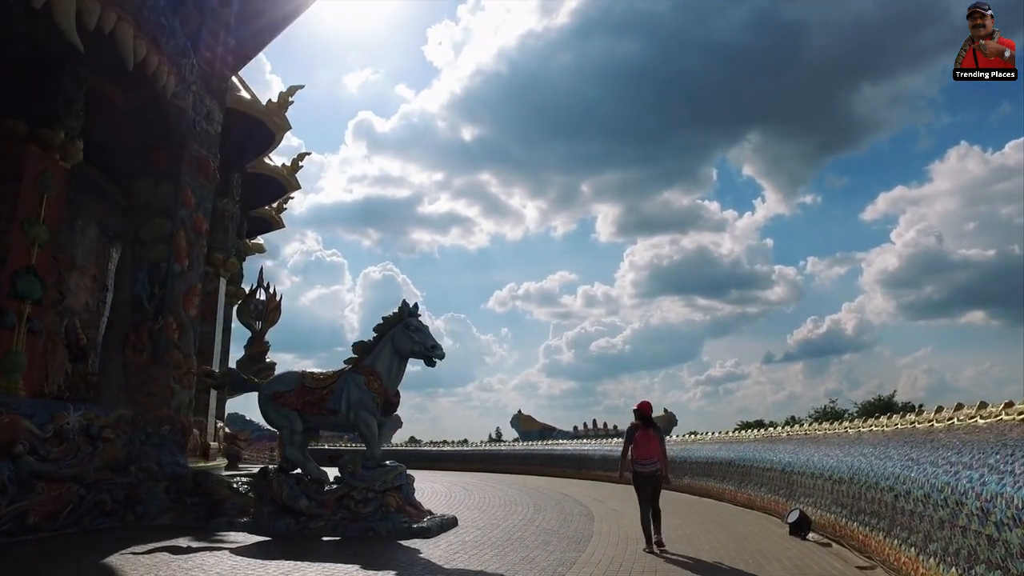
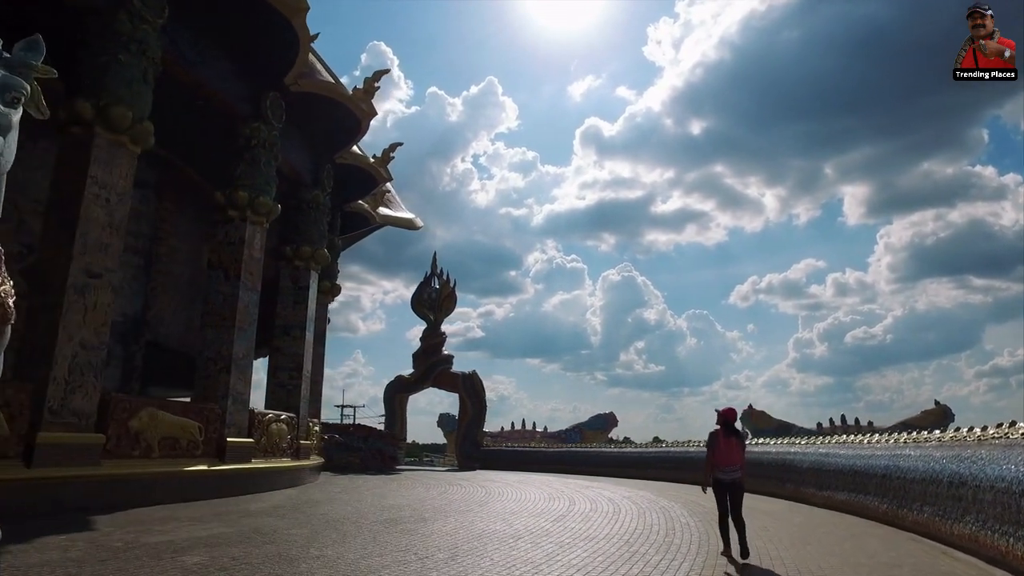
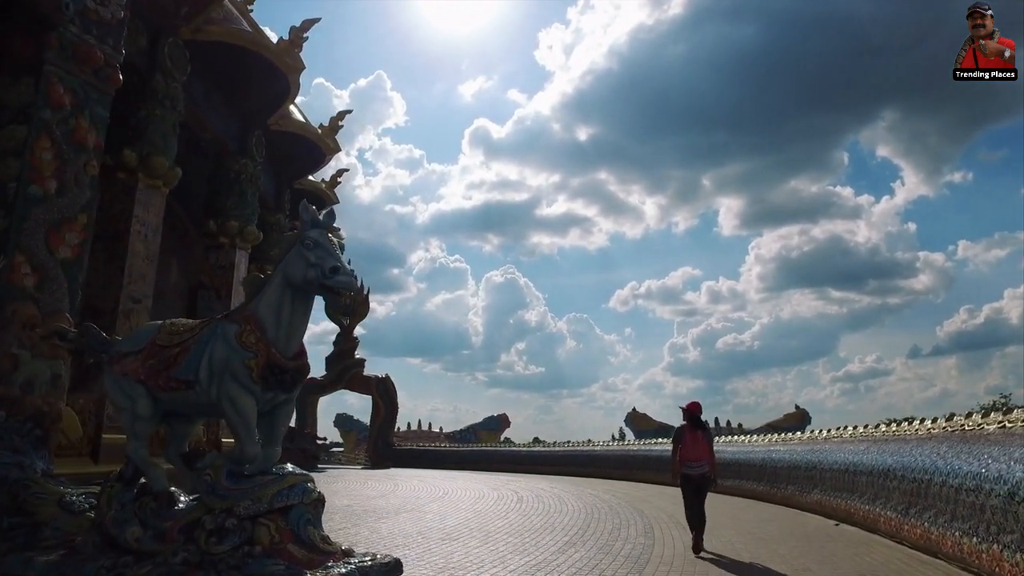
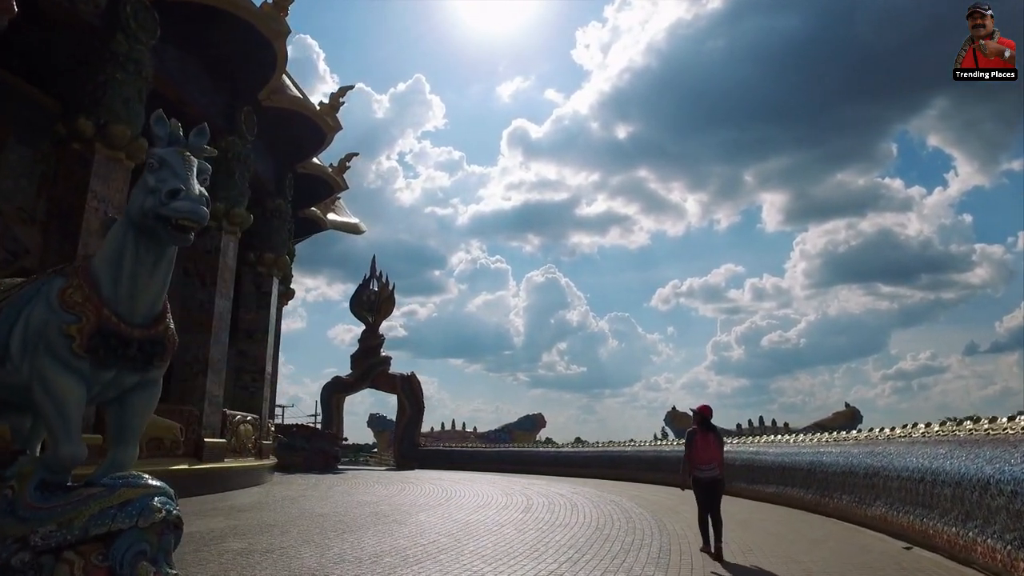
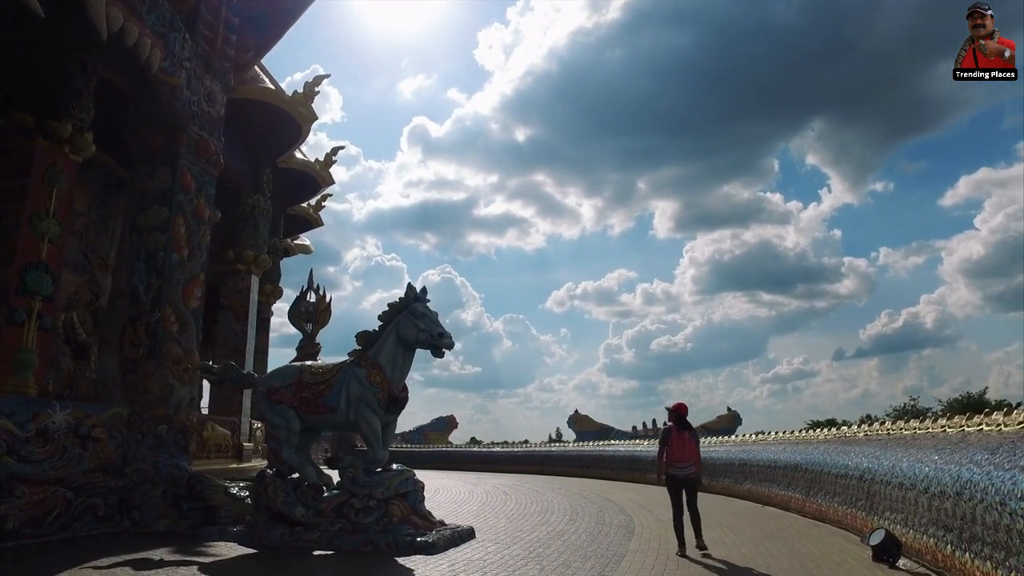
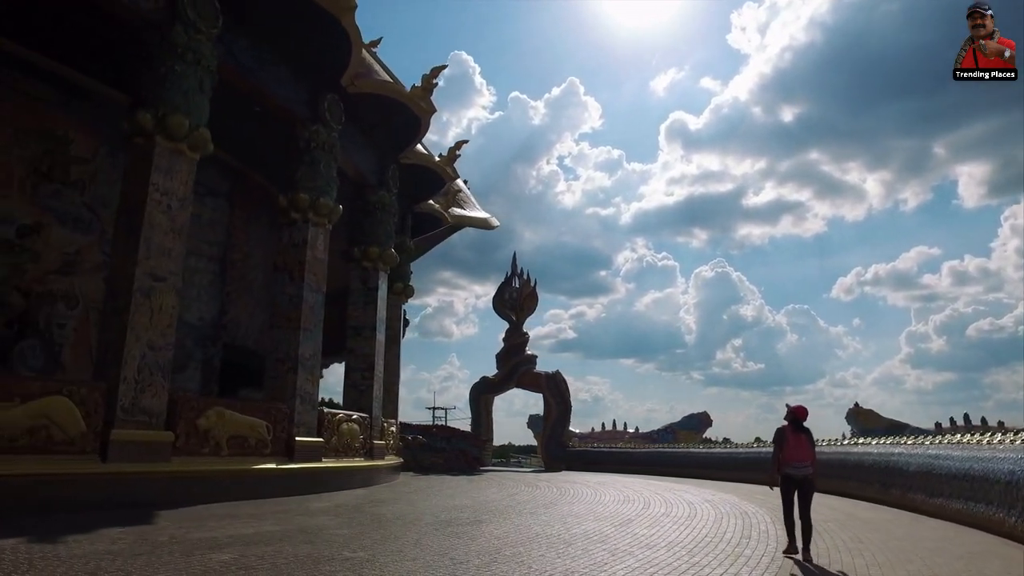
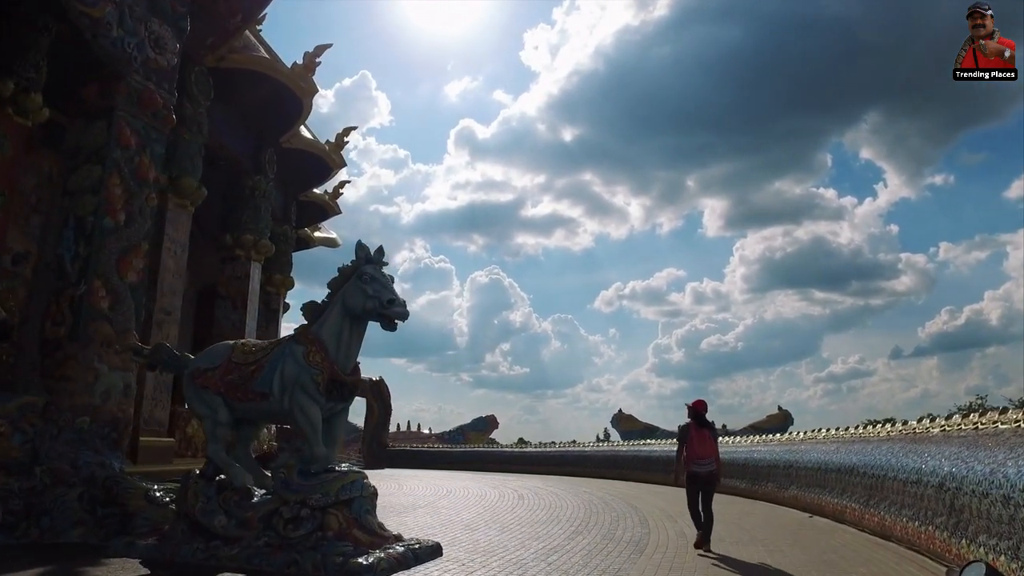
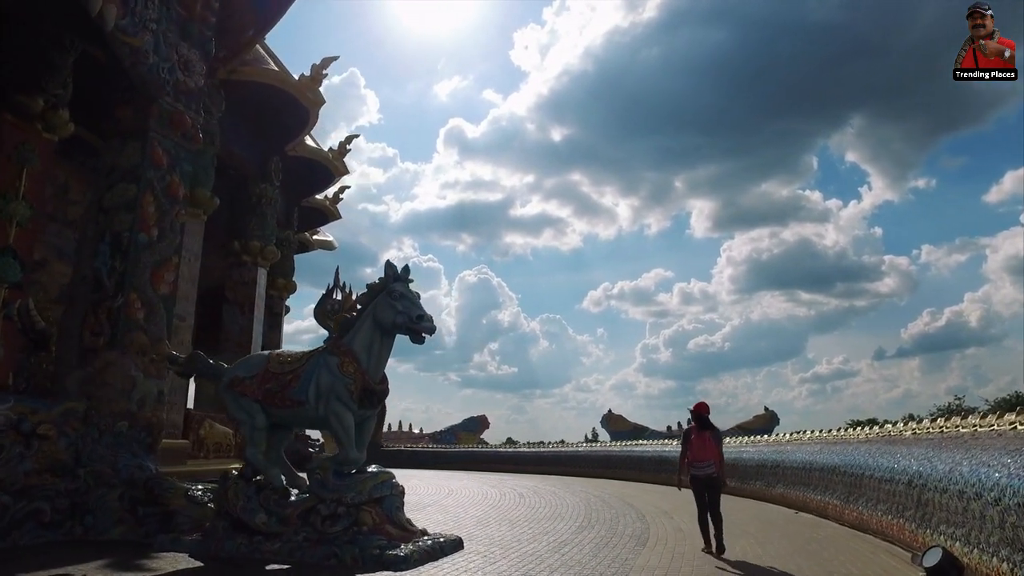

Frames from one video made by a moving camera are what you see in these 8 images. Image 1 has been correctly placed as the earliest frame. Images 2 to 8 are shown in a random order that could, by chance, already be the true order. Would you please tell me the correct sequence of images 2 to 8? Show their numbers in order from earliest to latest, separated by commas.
5, 8, 7, 3, 4, 2, 6
